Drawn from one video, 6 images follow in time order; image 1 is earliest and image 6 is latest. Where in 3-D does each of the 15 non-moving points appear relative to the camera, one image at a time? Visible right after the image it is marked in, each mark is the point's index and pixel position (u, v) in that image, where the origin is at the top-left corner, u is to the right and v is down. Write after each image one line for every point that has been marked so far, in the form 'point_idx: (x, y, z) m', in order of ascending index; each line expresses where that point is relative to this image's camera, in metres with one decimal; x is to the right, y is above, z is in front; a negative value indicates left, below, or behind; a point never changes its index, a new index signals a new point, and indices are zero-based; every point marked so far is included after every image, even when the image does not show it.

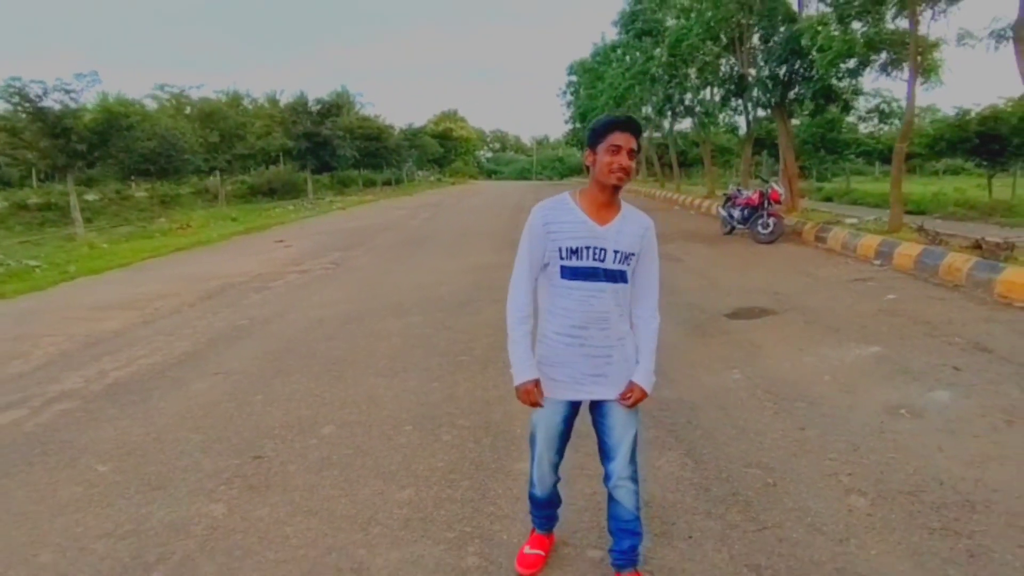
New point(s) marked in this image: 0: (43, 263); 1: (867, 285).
0: (-7.4, +0.4, +14.4) m
1: (+3.7, +0.1, +9.6) m
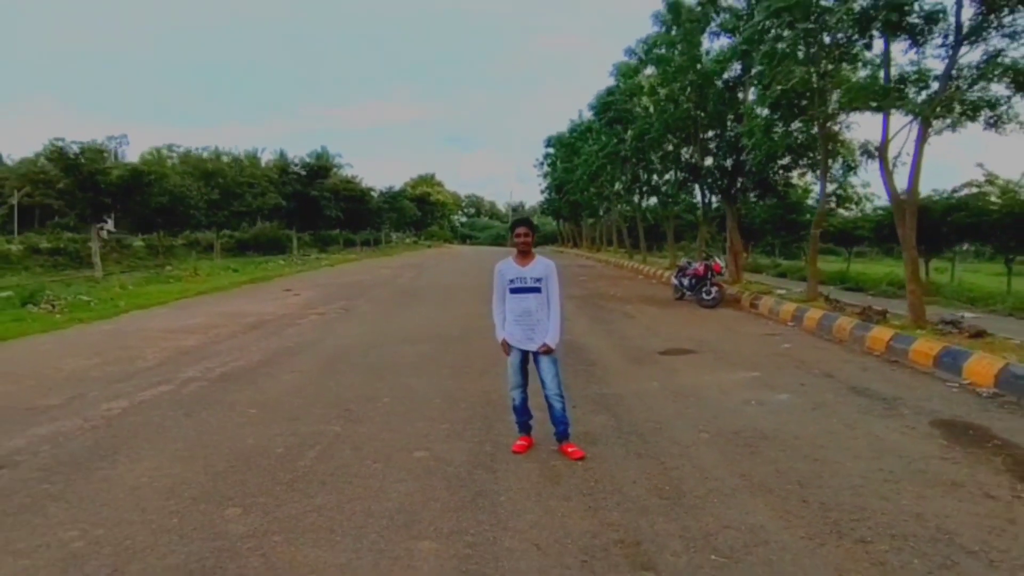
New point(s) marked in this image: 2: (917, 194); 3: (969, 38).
0: (-7.7, -0.2, +16.8) m
1: (+3.5, -0.7, +12.3) m
2: (+4.5, +1.1, +10.3) m
3: (+4.3, +2.4, +8.7) m
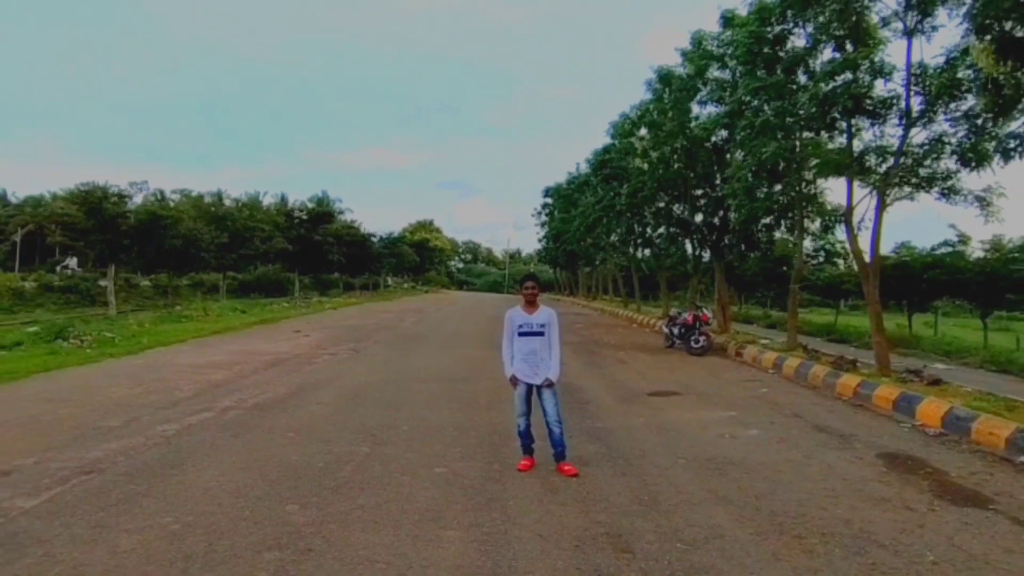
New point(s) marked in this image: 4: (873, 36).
0: (-7.7, -0.9, +17.8) m
1: (+3.5, -1.4, +13.4) m
2: (+4.6, +0.4, +11.4) m
3: (+4.4, +1.8, +9.9) m
4: (+4.2, +3.0, +10.6) m
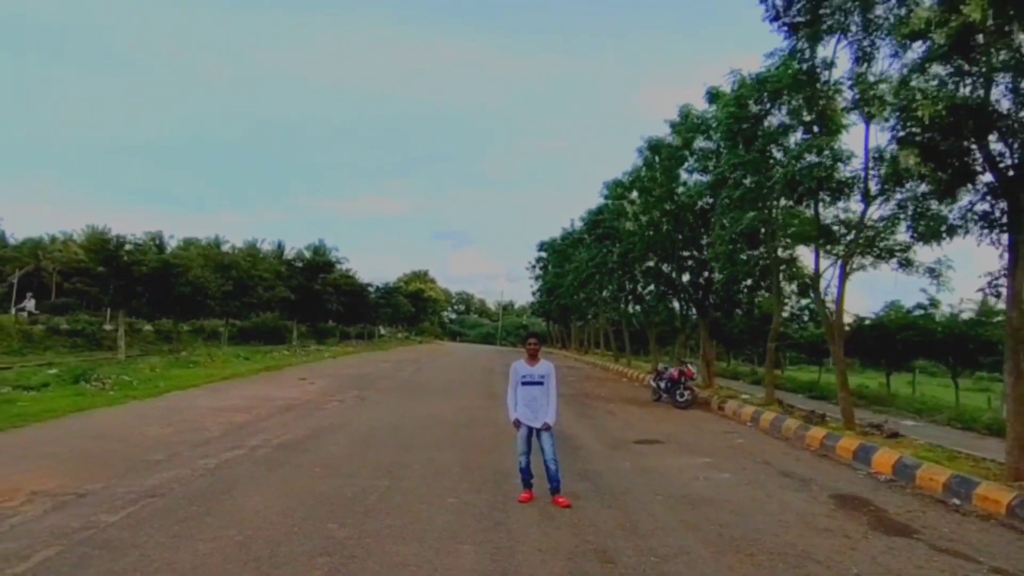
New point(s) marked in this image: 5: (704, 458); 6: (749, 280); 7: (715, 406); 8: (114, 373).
0: (-7.8, -1.9, +18.8) m
1: (+3.5, -2.3, +14.4) m
2: (+4.6, -0.4, +12.6) m
3: (+4.4, +1.1, +11.1) m
4: (+4.2, +2.2, +12.0) m
5: (+2.3, -2.0, +10.9) m
6: (+4.8, +0.2, +18.3) m
7: (+4.4, -2.5, +19.6) m
8: (-8.5, -1.8, +19.6) m
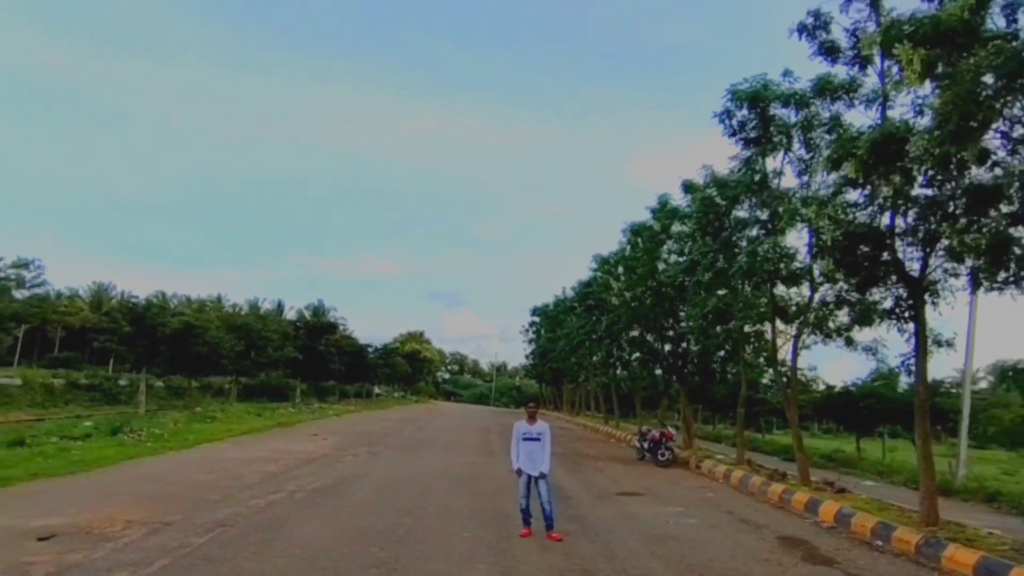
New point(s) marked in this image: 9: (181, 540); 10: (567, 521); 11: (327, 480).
0: (-7.9, -3.2, +20.5) m
1: (+3.4, -3.6, +16.2) m
2: (+4.6, -1.6, +14.5) m
3: (+4.5, 0.0, +13.1) m
4: (+4.3, +1.0, +14.0) m
5: (+2.3, -3.0, +12.7) m
6: (+4.7, -1.4, +20.3) m
7: (+4.3, -4.1, +21.3) m
8: (-8.6, -3.2, +21.3) m
9: (-3.0, -2.3, +8.3) m
10: (+0.6, -2.7, +10.5) m
11: (-2.7, -2.8, +13.4) m
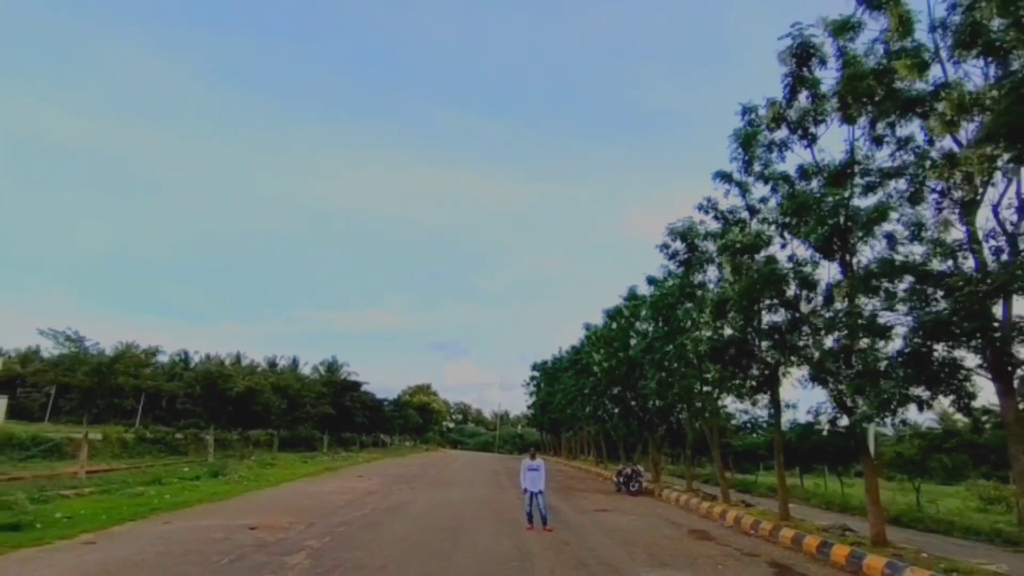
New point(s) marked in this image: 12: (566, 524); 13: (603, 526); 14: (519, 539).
0: (-7.7, -5.4, +26.3) m
1: (+3.6, -5.3, +22.0) m
2: (+4.7, -3.3, +20.4) m
3: (+4.6, -1.6, +19.1) m
4: (+4.4, -0.6, +20.1) m
5: (+2.5, -4.7, +18.6) m
6: (+4.9, -3.3, +26.2) m
7: (+4.5, -6.1, +27.1) m
8: (-8.4, -5.5, +27.2) m
9: (-2.9, -3.8, +14.2) m
10: (+0.8, -4.2, +16.3) m
11: (-2.5, -4.5, +19.3) m
12: (+1.0, -4.2, +16.4) m
13: (+1.6, -4.2, +16.3) m
14: (0.0, -3.8, +14.2) m
